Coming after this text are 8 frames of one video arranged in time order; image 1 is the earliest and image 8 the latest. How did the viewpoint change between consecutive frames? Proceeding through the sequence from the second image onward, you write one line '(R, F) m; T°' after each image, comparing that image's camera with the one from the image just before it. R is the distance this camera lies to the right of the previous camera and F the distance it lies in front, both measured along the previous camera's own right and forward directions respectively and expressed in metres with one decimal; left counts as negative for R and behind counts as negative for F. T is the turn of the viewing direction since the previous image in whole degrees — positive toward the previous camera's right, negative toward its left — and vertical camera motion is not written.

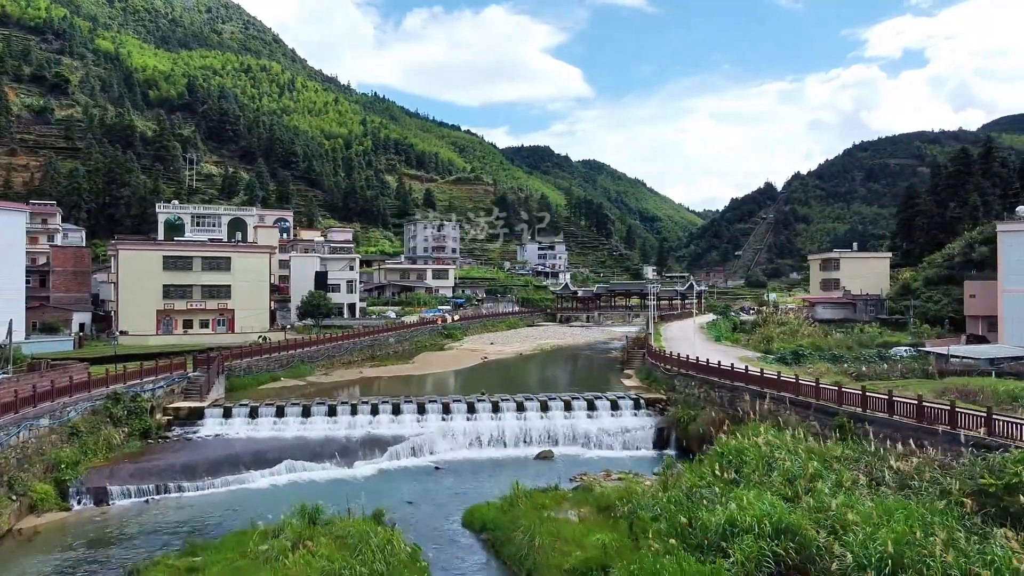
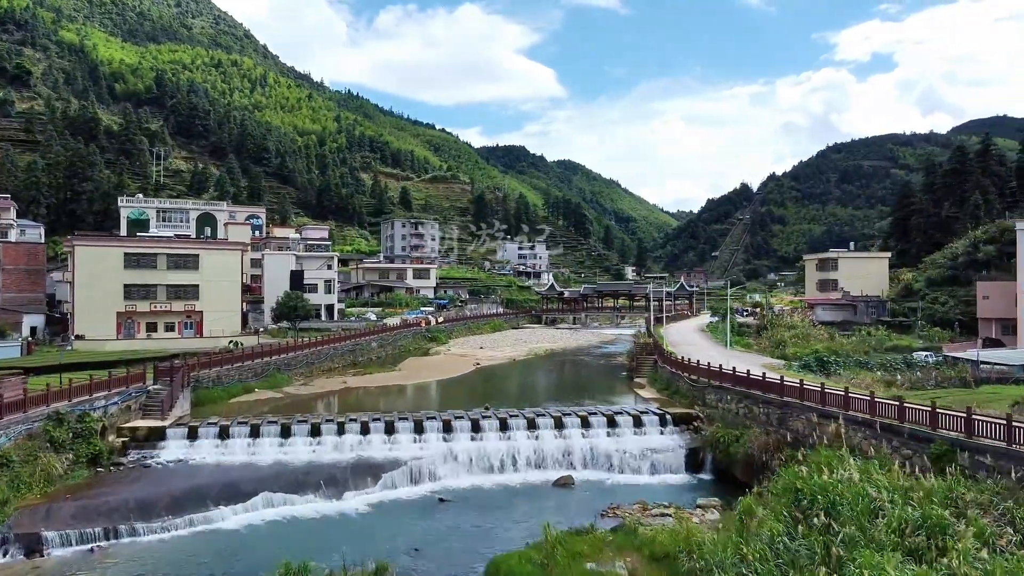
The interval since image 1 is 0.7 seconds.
(-0.9, +3.1) m; +2°
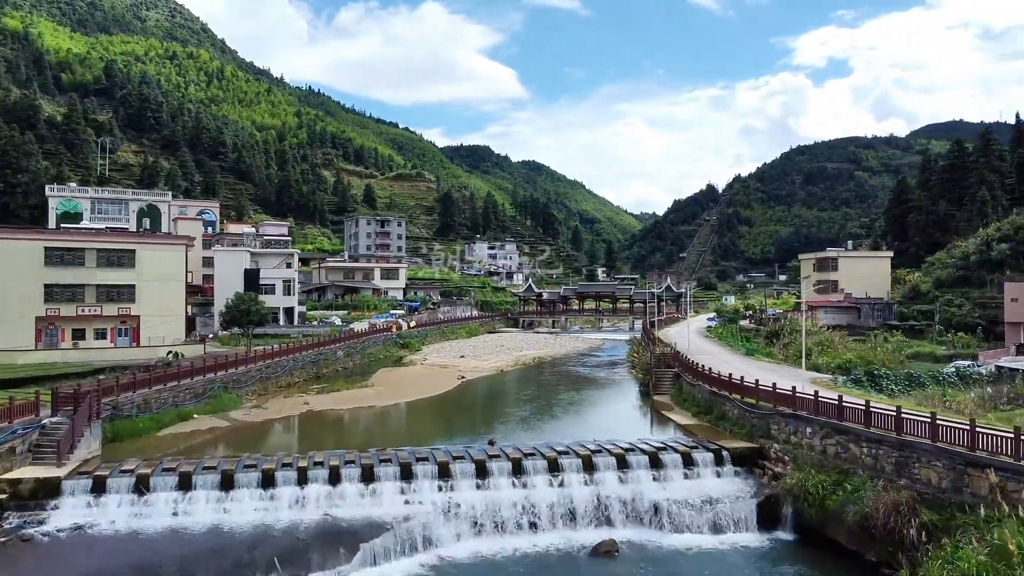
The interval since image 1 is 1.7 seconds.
(-1.0, +5.1) m; +3°
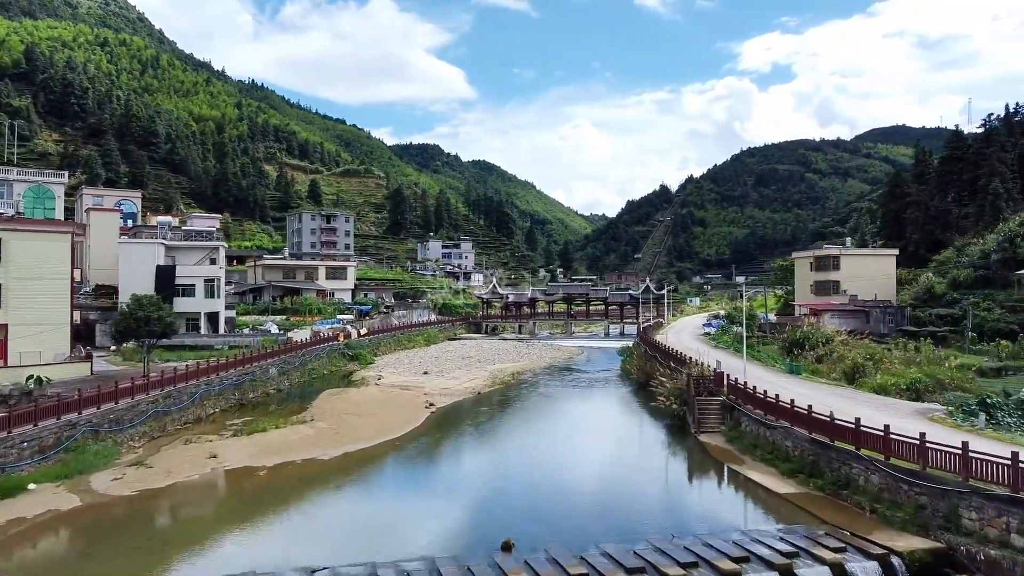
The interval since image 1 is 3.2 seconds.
(-1.0, +7.2) m; +3°
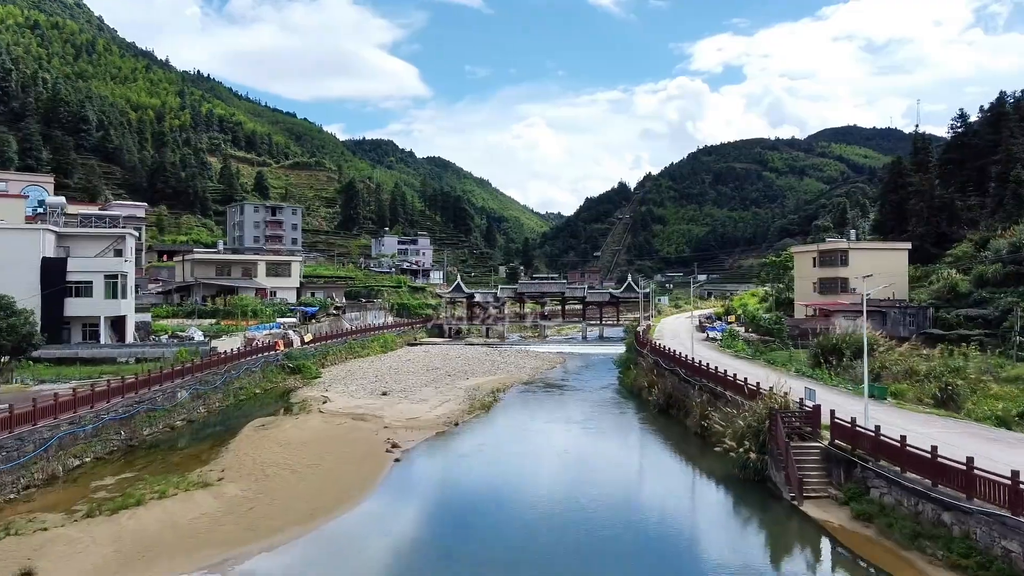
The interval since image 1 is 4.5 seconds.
(-0.8, +6.7) m; +3°
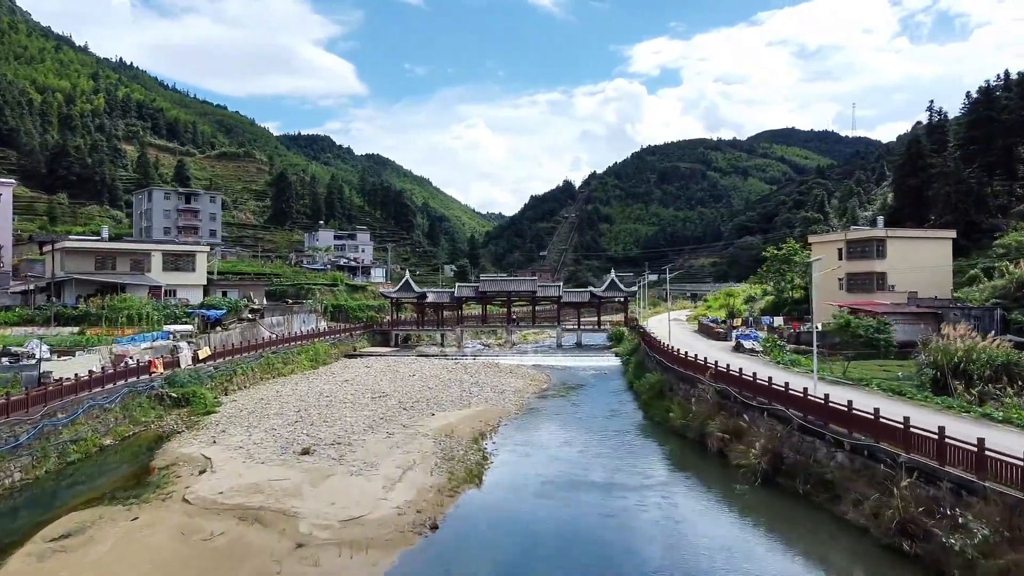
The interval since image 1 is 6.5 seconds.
(-1.1, +9.7) m; +4°
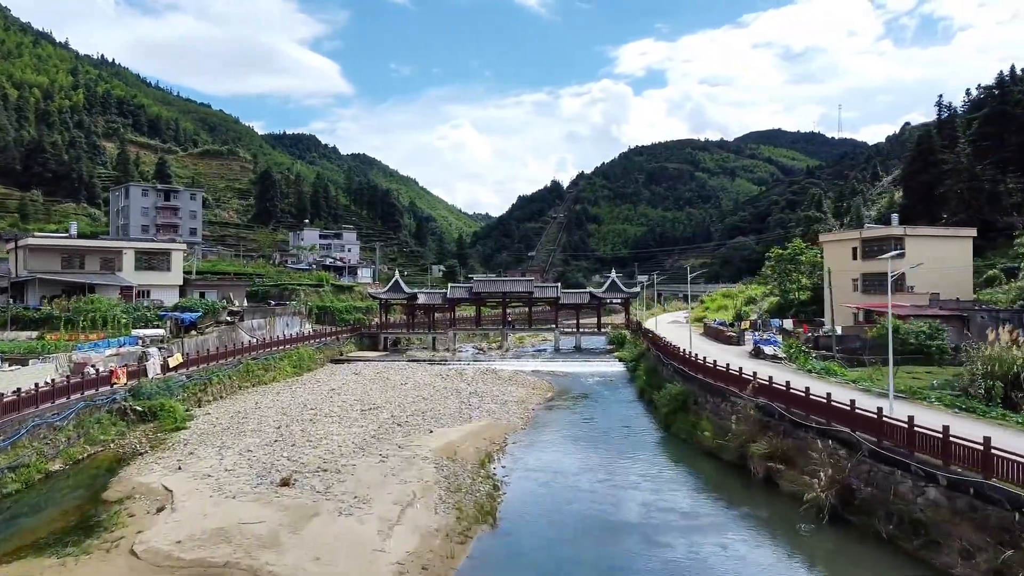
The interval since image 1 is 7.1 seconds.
(-0.5, +2.4) m; +1°
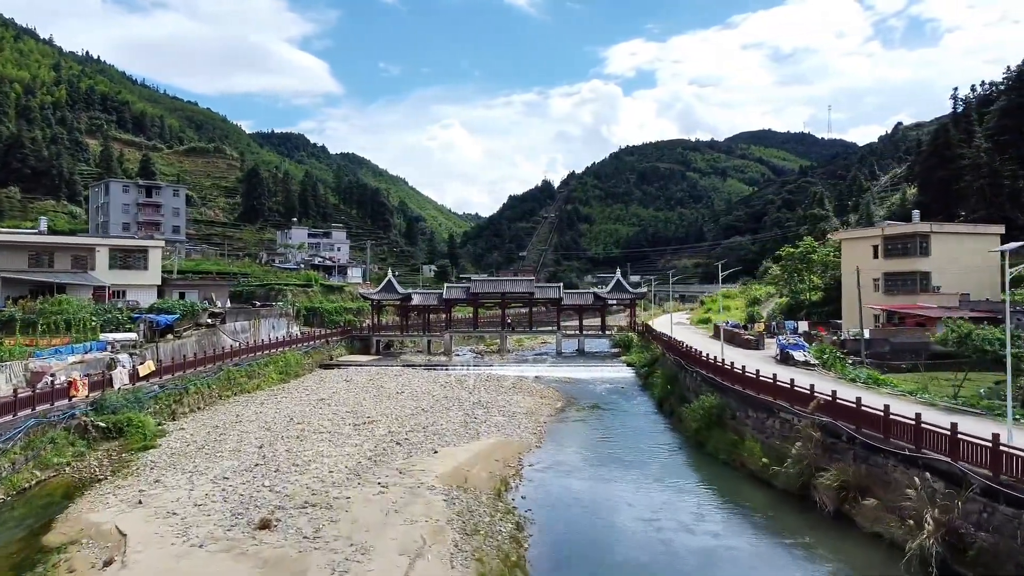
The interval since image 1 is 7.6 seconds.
(-0.5, +2.3) m; +1°
